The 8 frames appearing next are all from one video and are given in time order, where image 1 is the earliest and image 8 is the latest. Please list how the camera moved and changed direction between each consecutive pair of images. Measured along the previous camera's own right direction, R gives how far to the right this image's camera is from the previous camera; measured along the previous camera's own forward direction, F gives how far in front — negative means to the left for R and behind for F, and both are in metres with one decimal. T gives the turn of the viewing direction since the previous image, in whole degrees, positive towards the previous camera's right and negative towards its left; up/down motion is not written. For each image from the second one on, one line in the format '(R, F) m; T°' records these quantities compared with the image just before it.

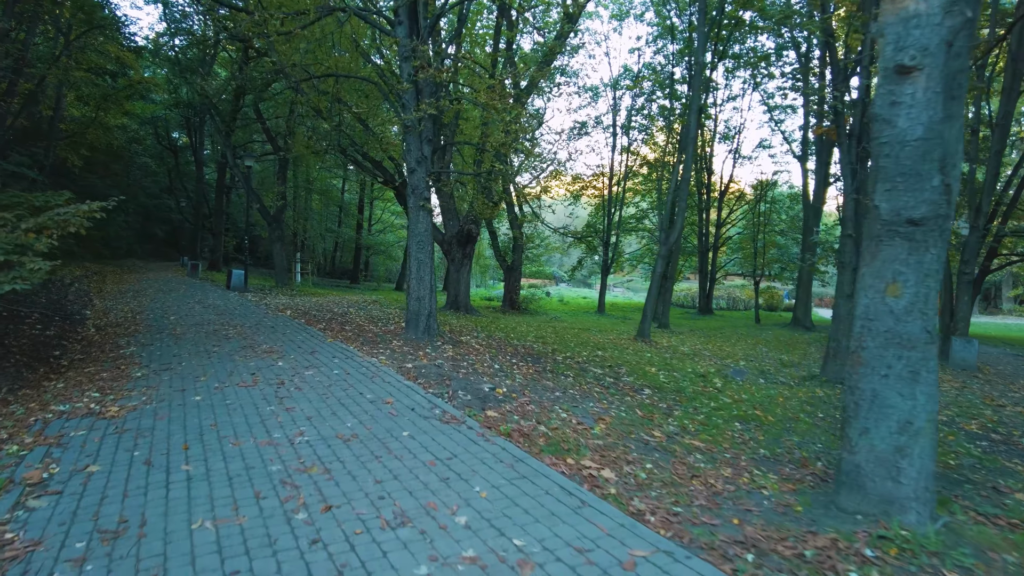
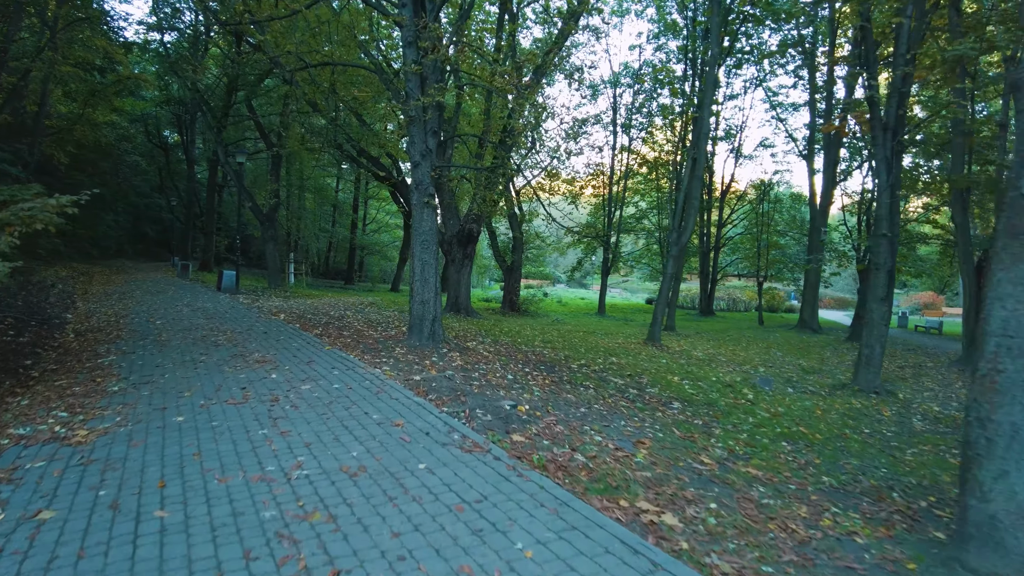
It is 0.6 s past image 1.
(-0.3, +0.7) m; +1°
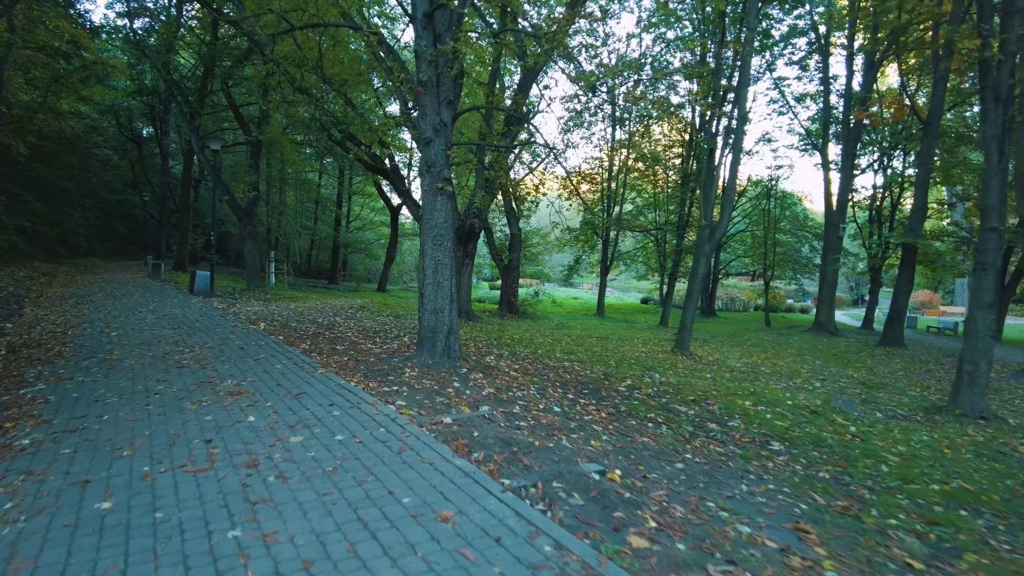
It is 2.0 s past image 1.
(-0.6, +1.7) m; +2°
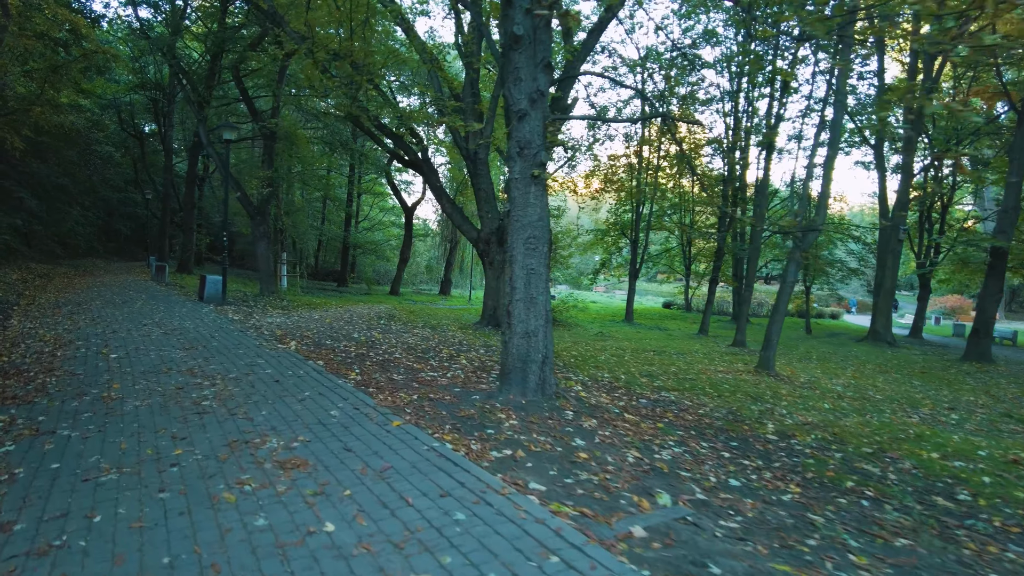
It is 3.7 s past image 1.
(-1.0, +1.8) m; 0°
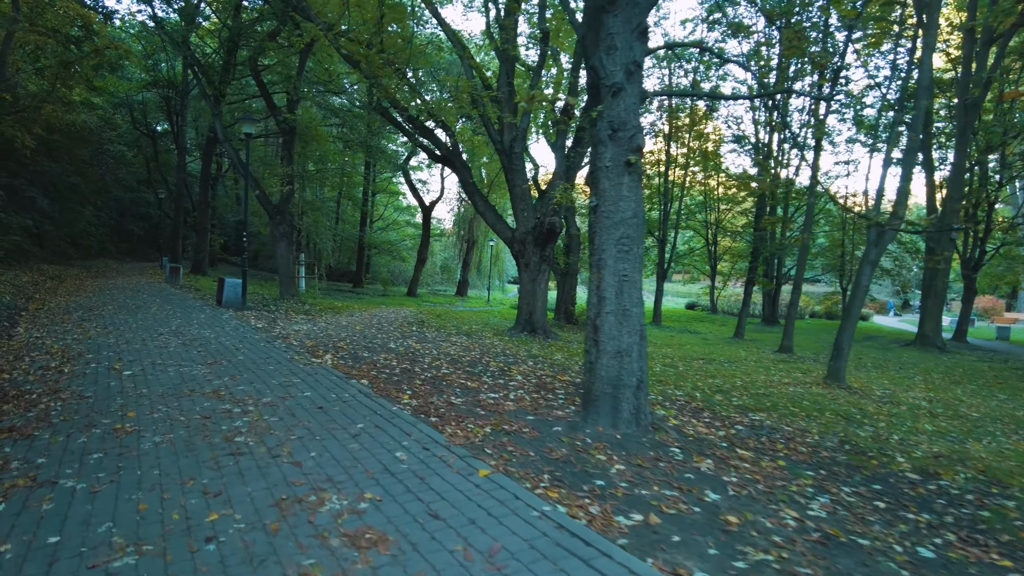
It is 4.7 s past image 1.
(-0.6, +1.0) m; -1°
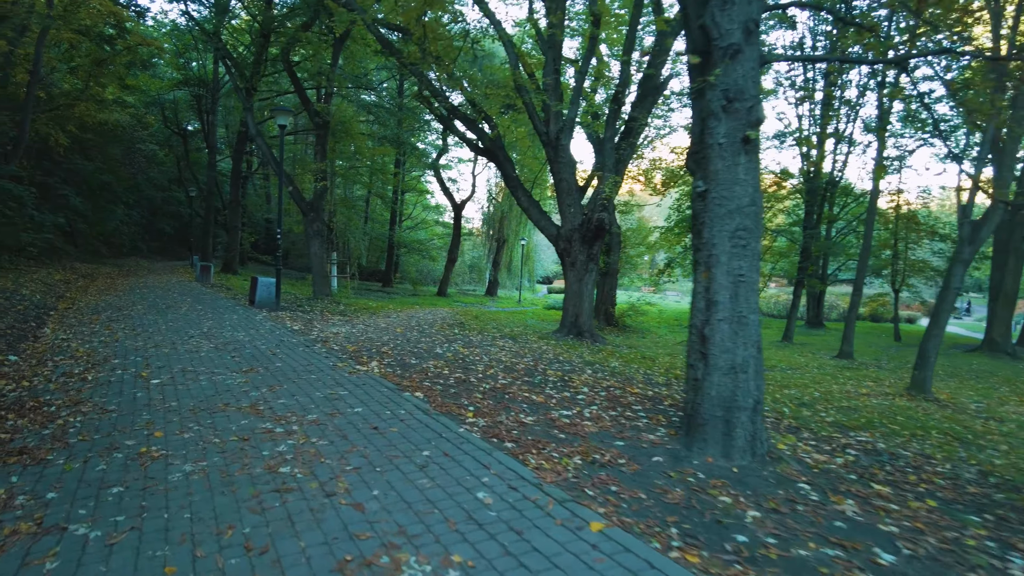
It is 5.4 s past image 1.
(-0.4, +0.8) m; -2°
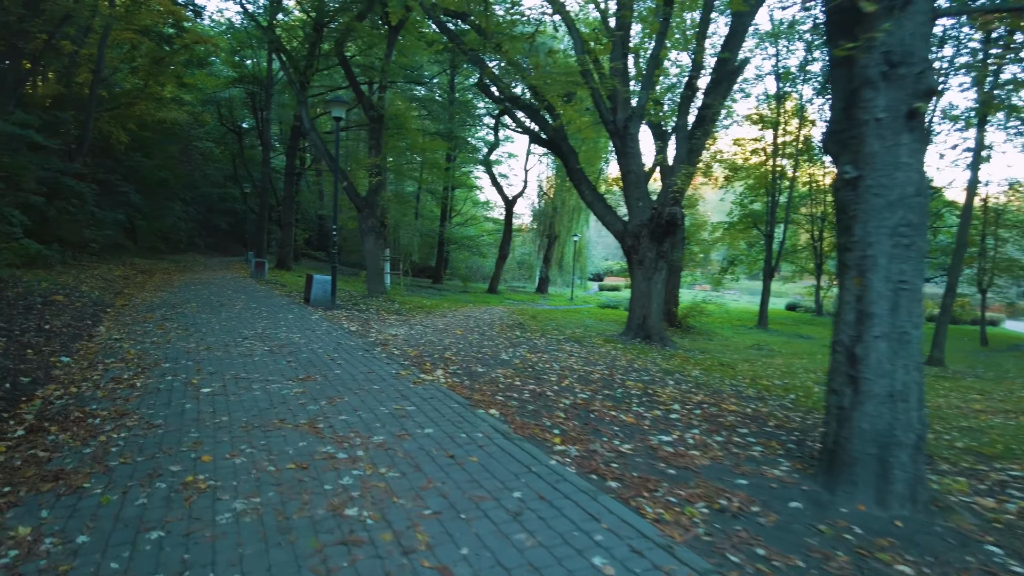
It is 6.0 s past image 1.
(-0.3, +0.7) m; -4°
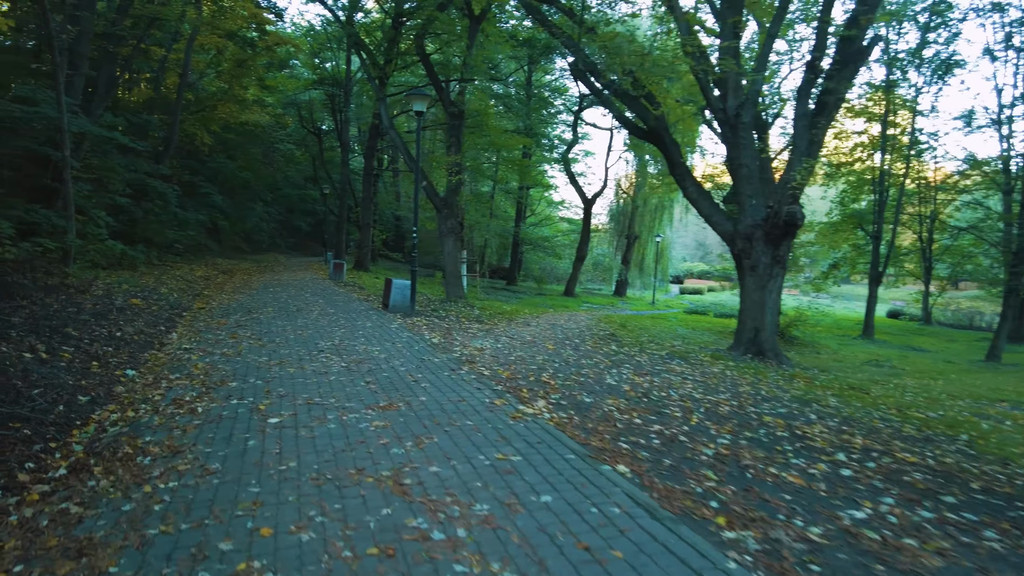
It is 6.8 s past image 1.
(-0.4, +1.1) m; -6°
